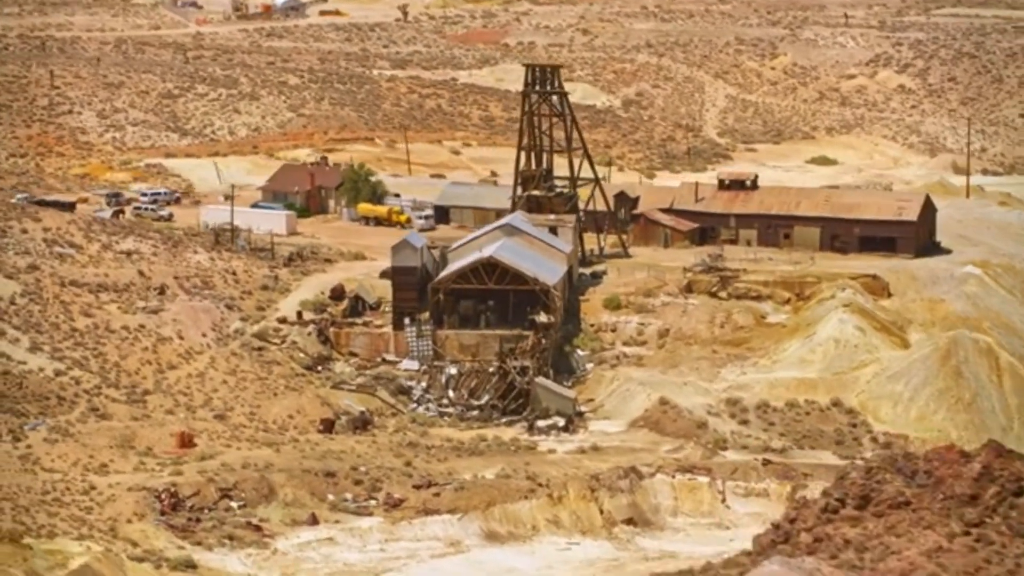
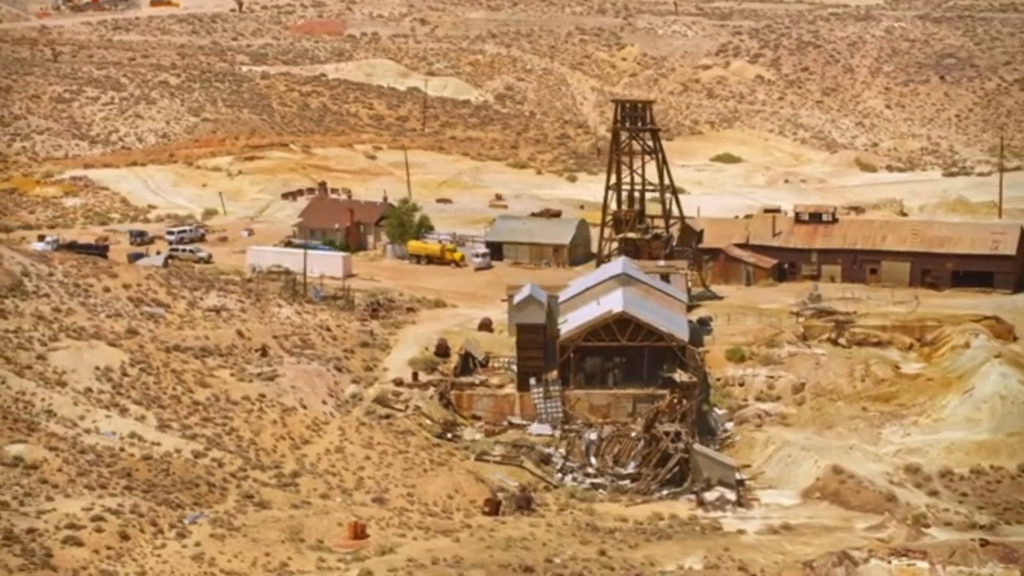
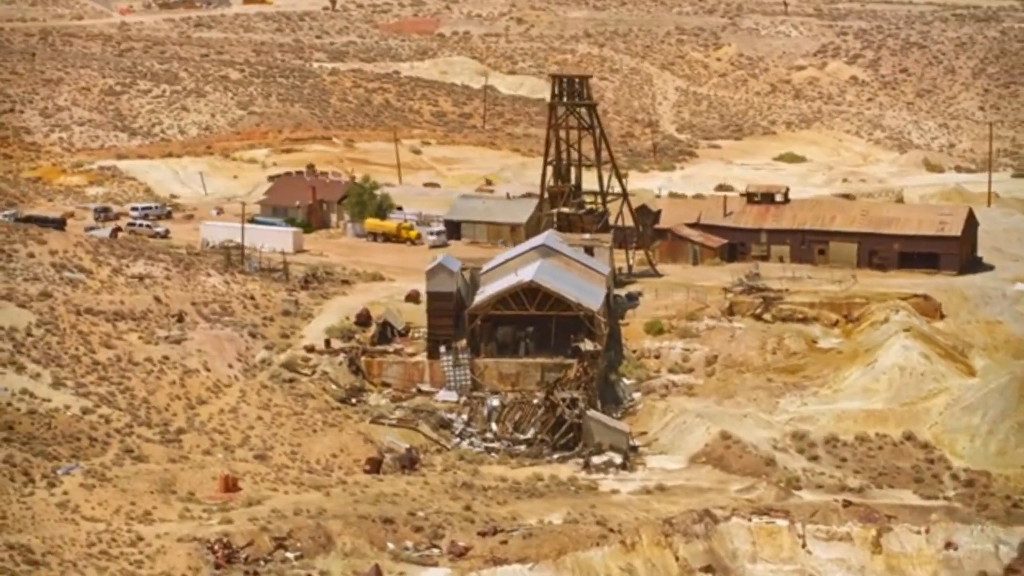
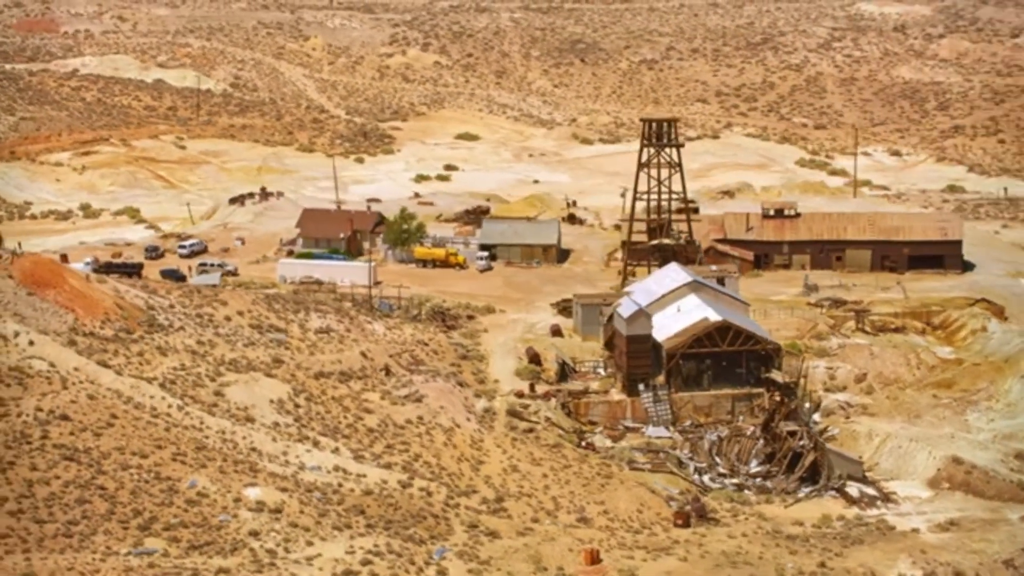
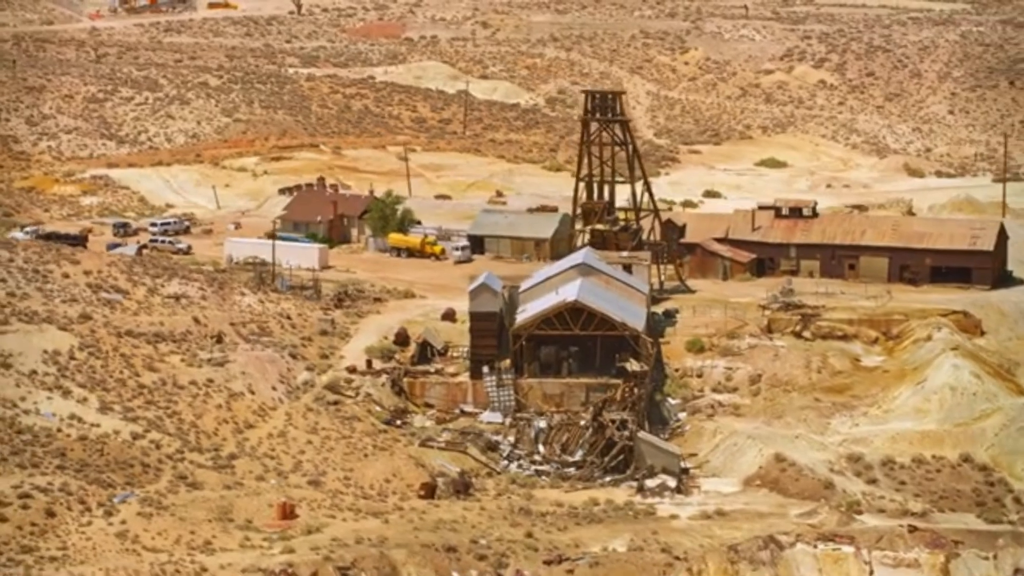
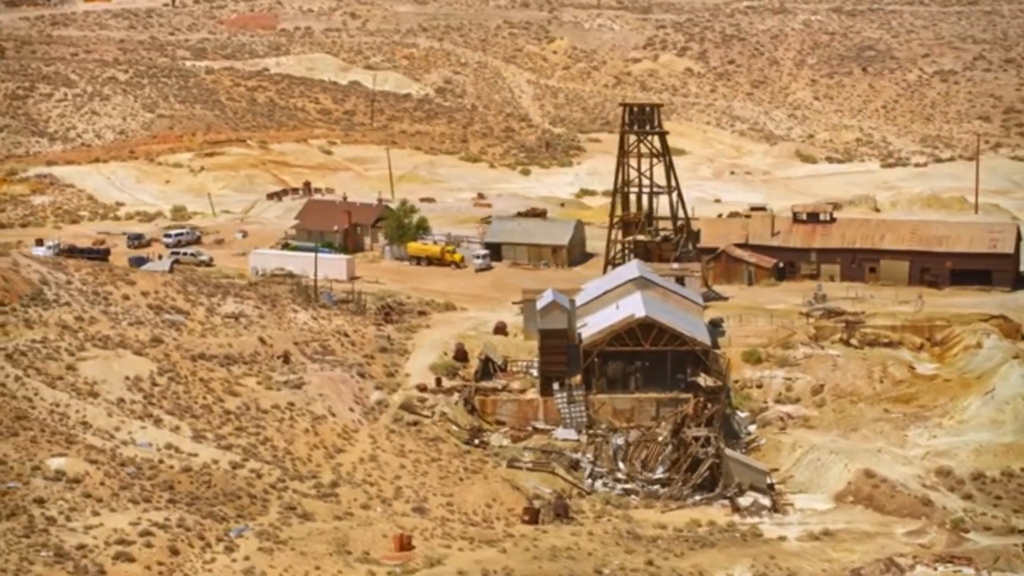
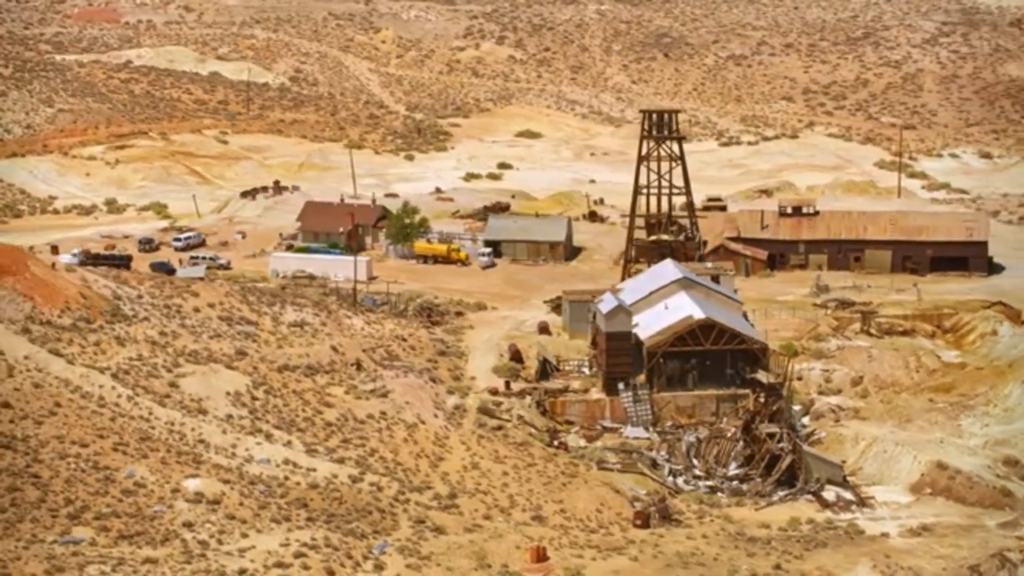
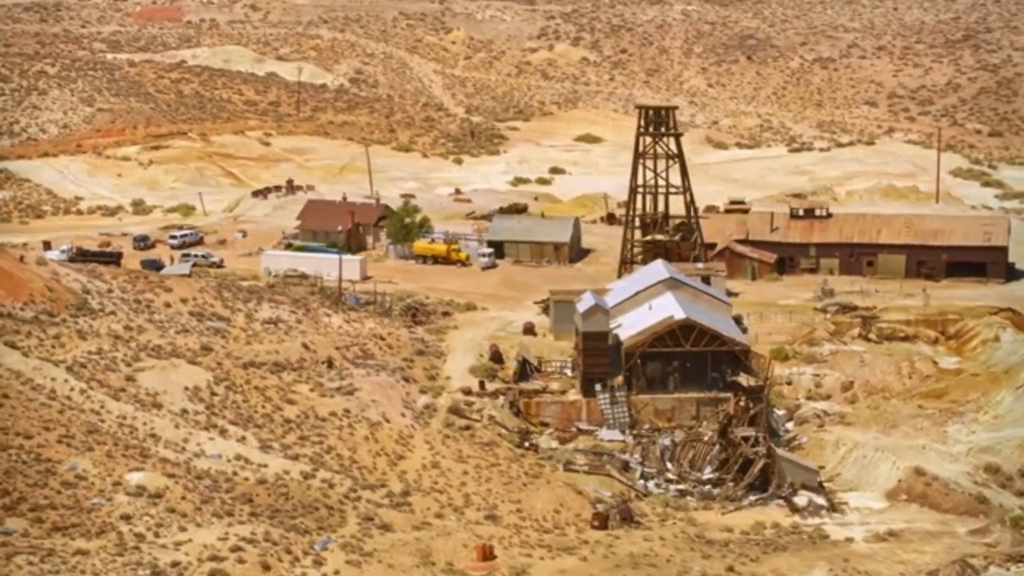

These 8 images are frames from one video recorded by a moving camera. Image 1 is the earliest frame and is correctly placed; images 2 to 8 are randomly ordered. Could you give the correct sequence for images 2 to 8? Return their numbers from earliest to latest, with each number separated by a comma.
3, 5, 2, 6, 8, 7, 4
